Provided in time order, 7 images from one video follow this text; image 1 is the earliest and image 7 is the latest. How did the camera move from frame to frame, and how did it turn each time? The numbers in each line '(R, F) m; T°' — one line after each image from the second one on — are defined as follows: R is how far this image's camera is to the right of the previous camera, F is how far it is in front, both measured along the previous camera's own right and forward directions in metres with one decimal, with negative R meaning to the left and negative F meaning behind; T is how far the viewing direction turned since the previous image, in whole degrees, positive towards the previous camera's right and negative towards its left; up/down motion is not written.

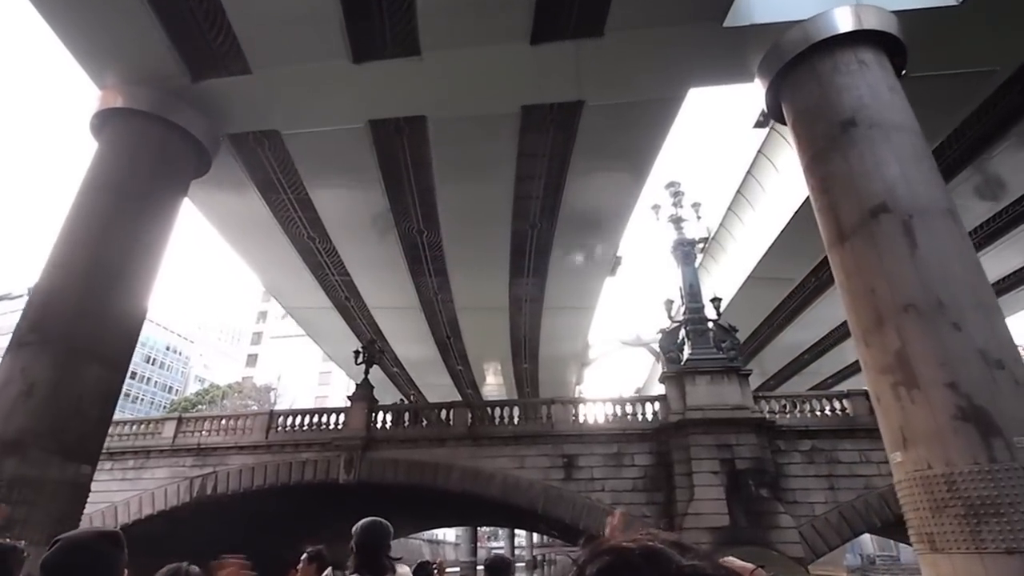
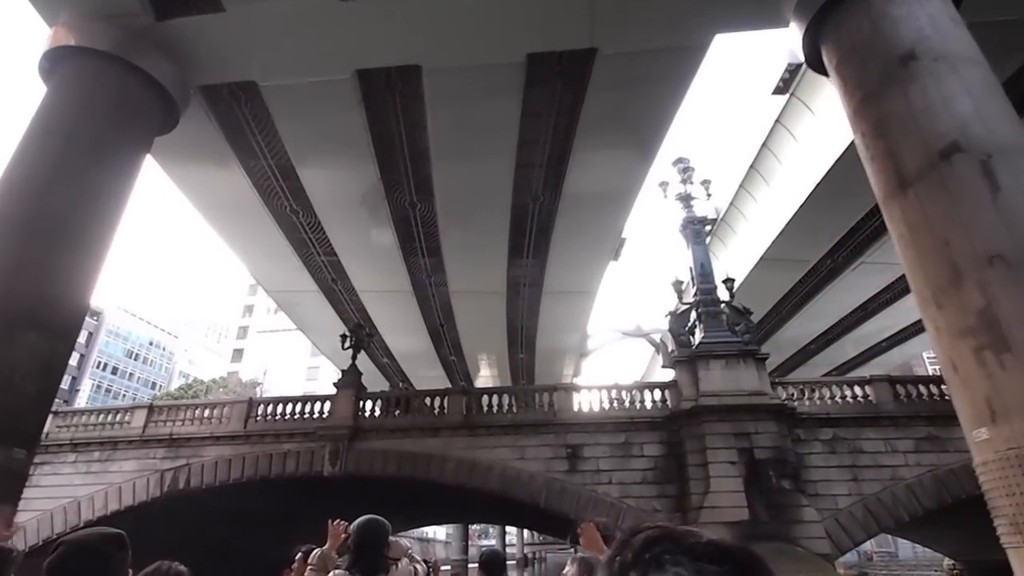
(-0.2, +1.0) m; +1°
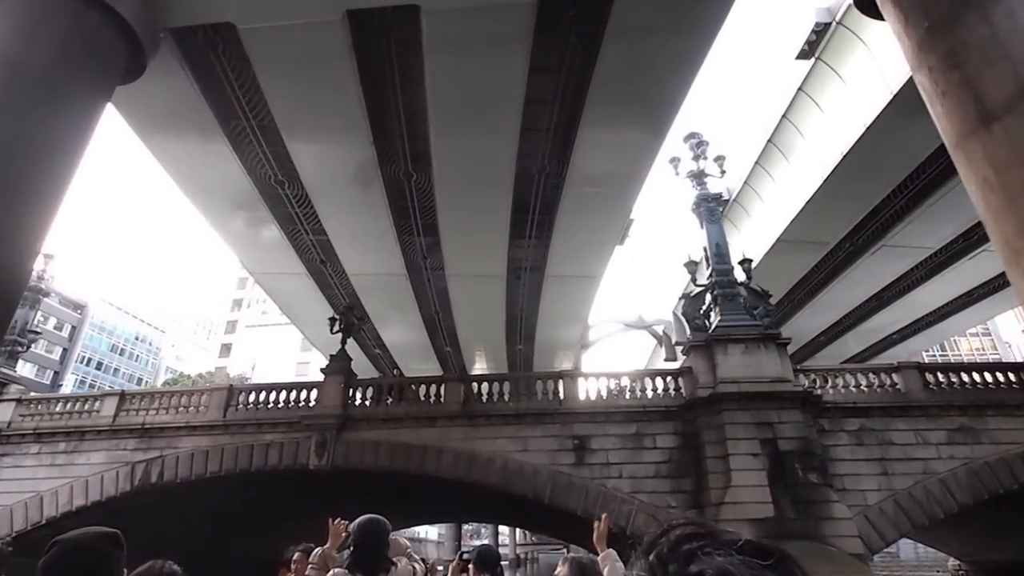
(-0.2, +1.0) m; +1°
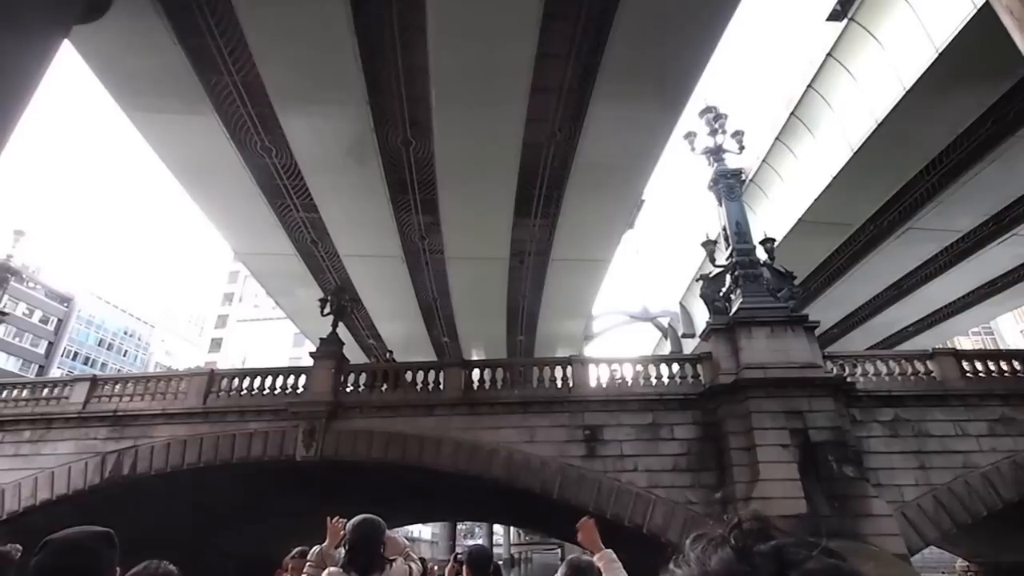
(-0.2, +0.9) m; +1°
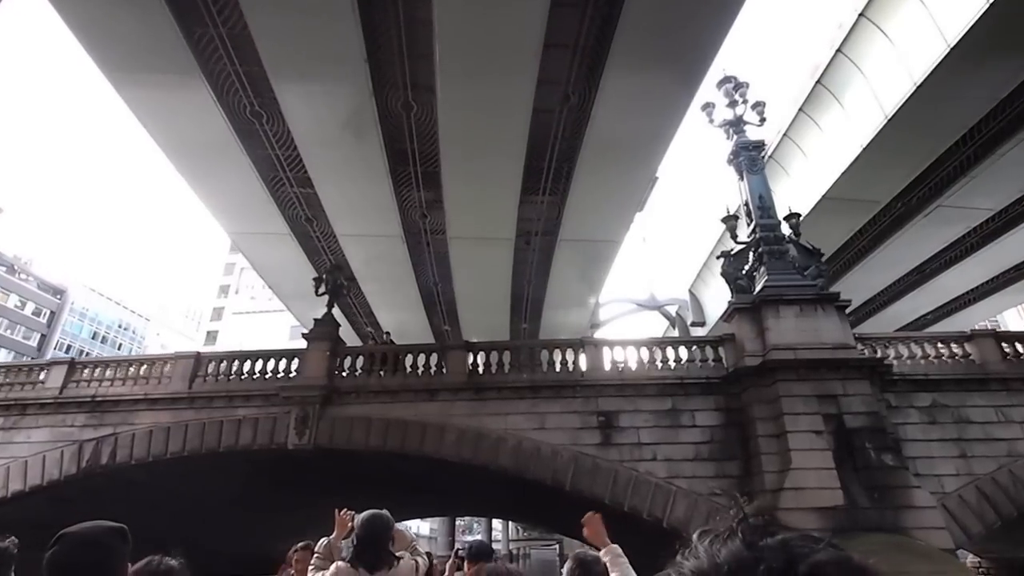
(-0.2, +0.8) m; 0°
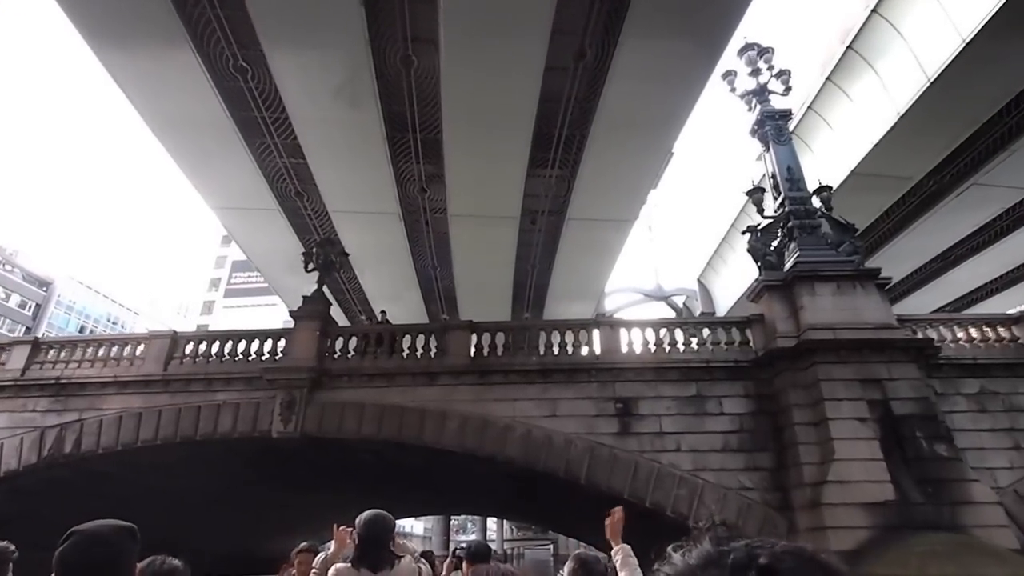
(-0.2, +0.9) m; +1°
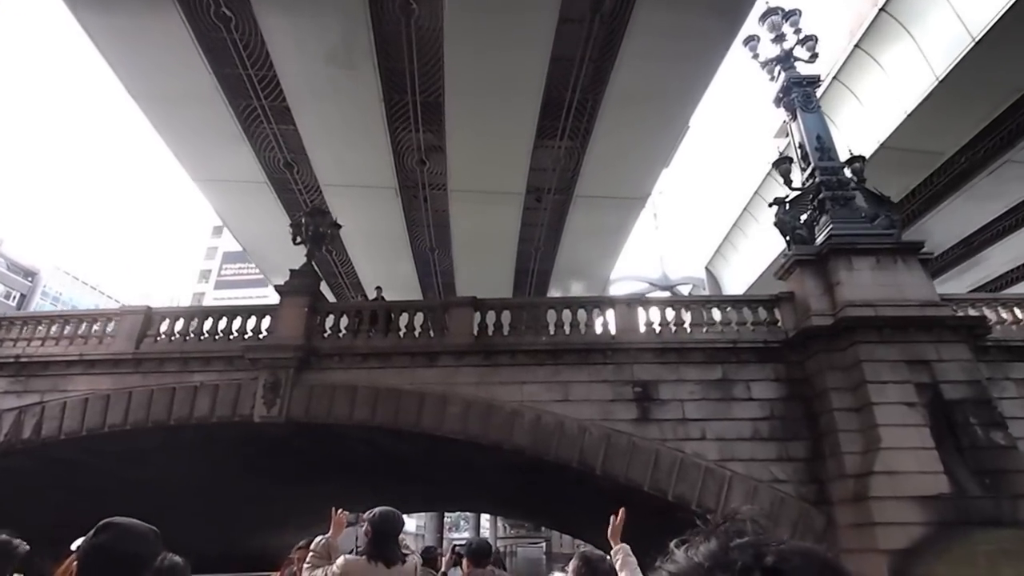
(-0.2, +0.8) m; +1°
